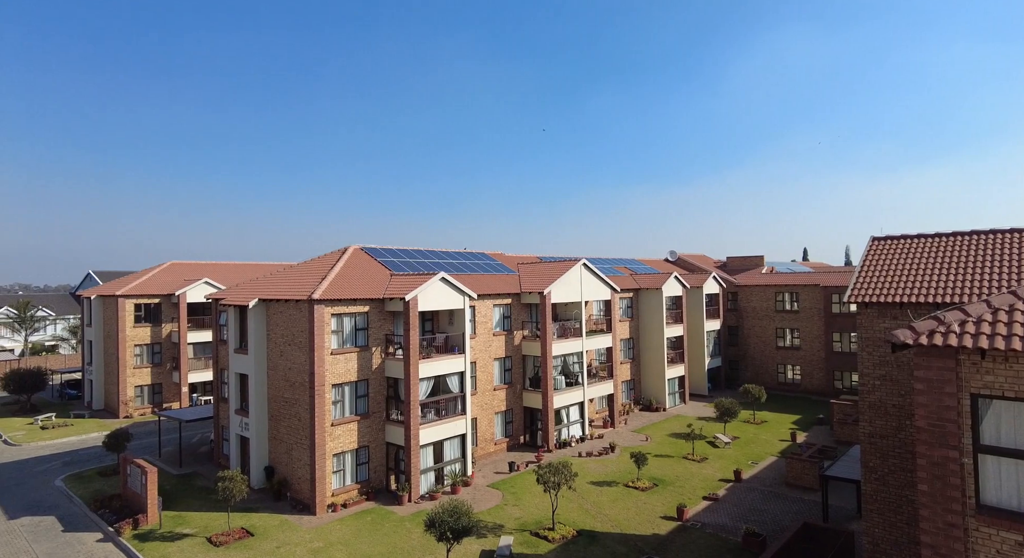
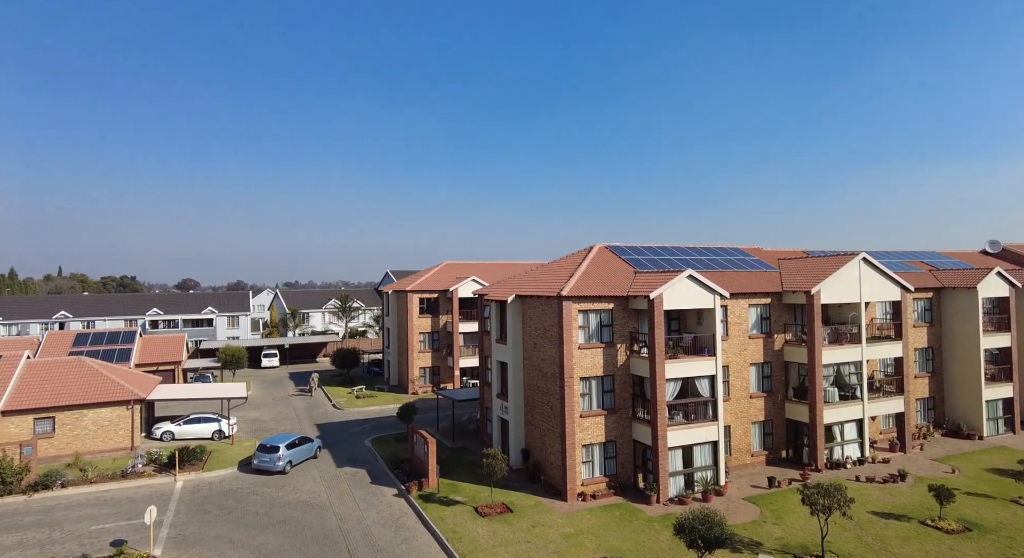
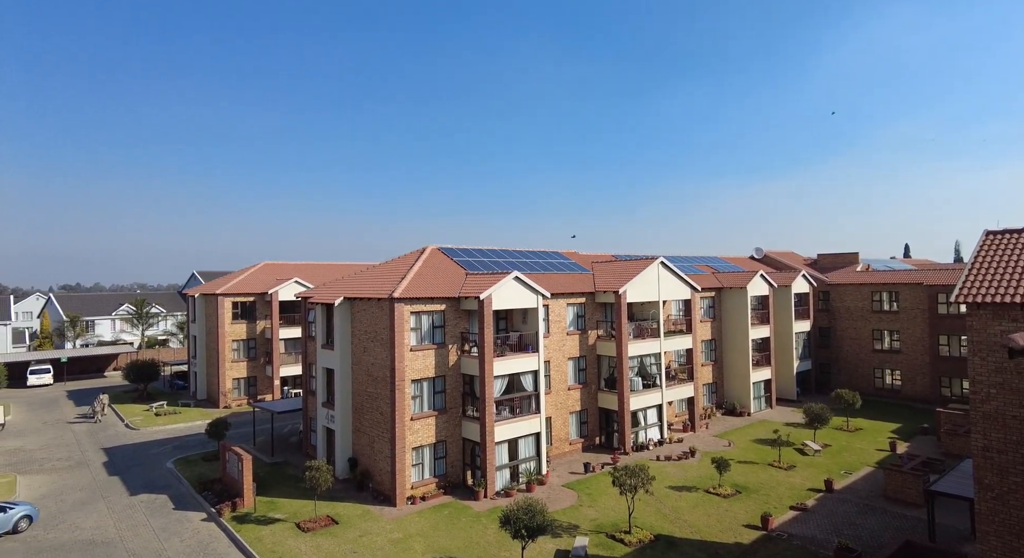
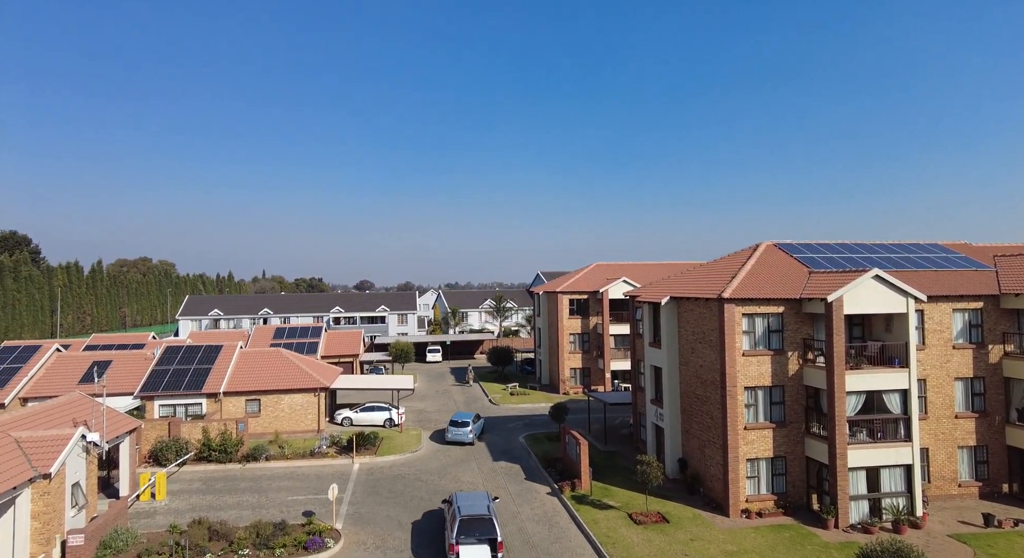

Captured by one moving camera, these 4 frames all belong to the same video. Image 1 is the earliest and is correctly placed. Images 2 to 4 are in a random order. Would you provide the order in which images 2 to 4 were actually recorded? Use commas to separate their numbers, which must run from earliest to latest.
3, 2, 4
